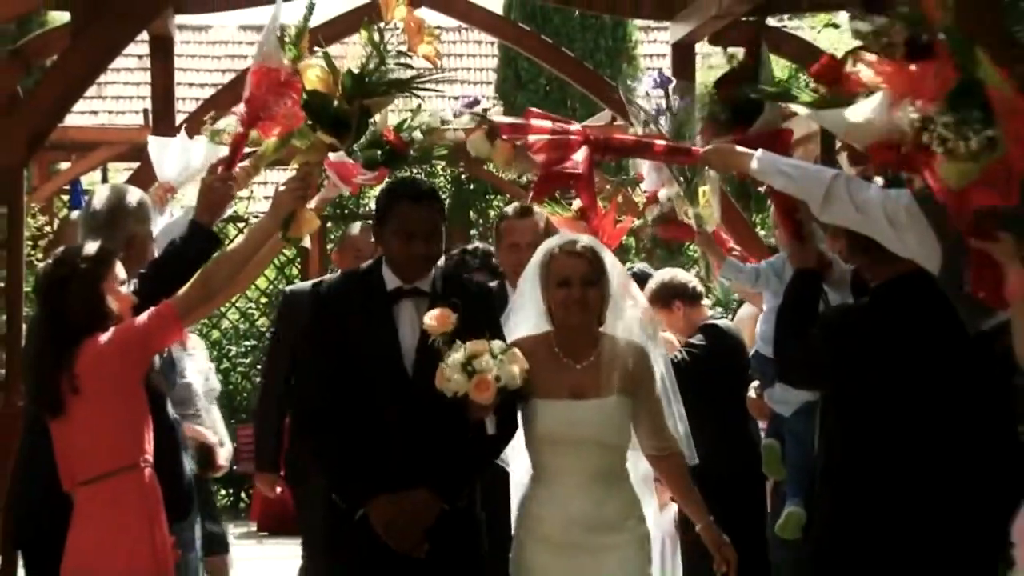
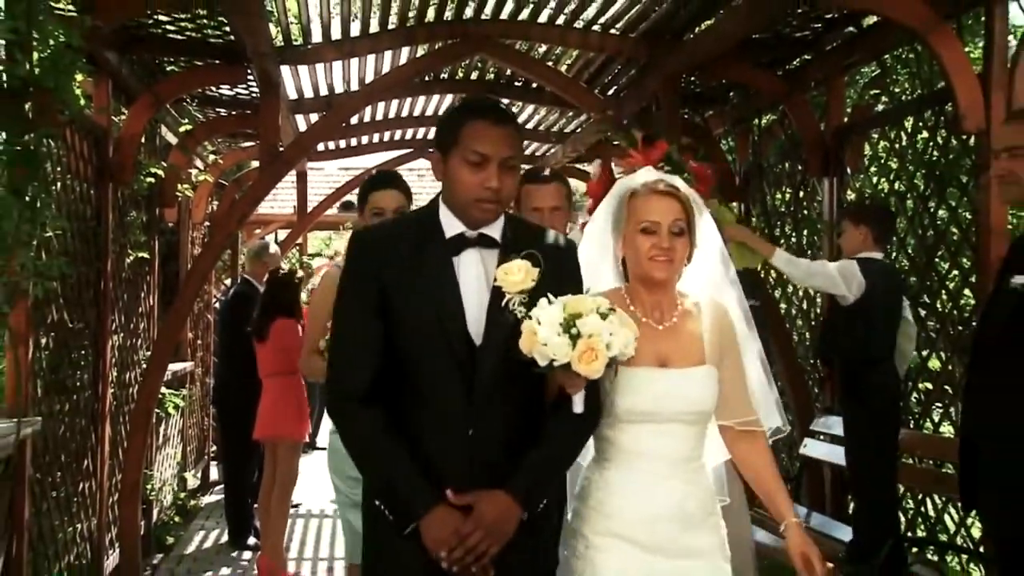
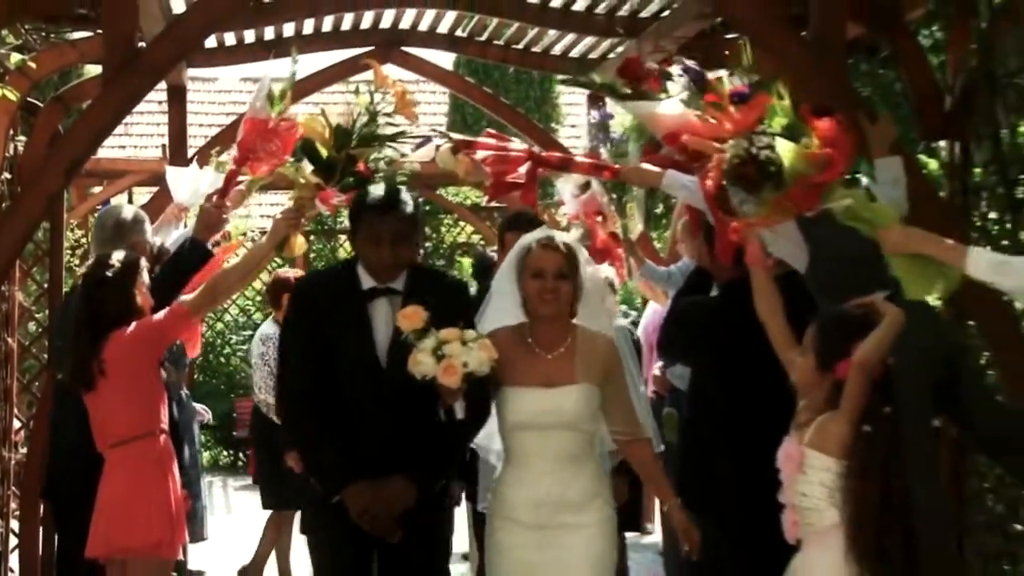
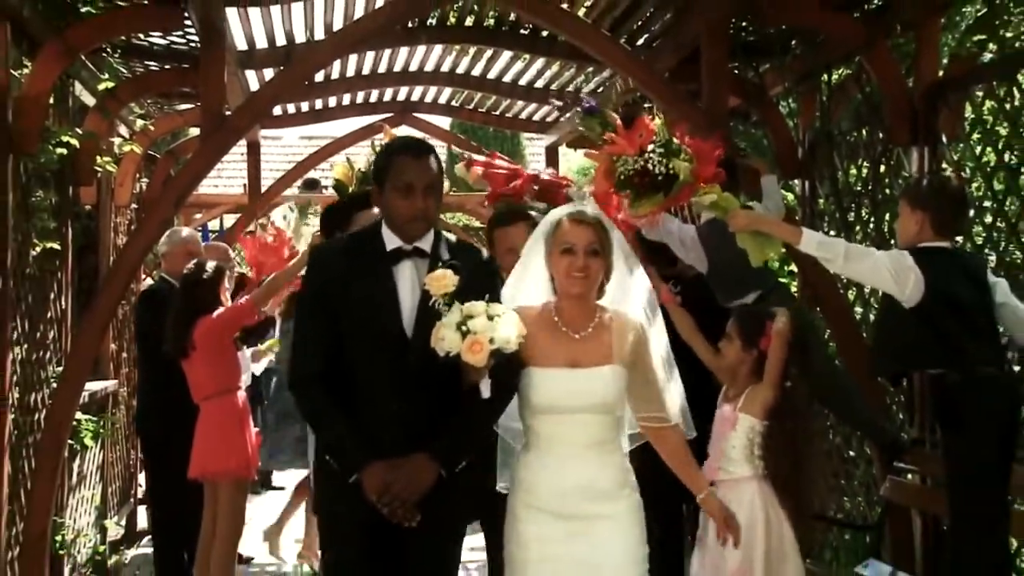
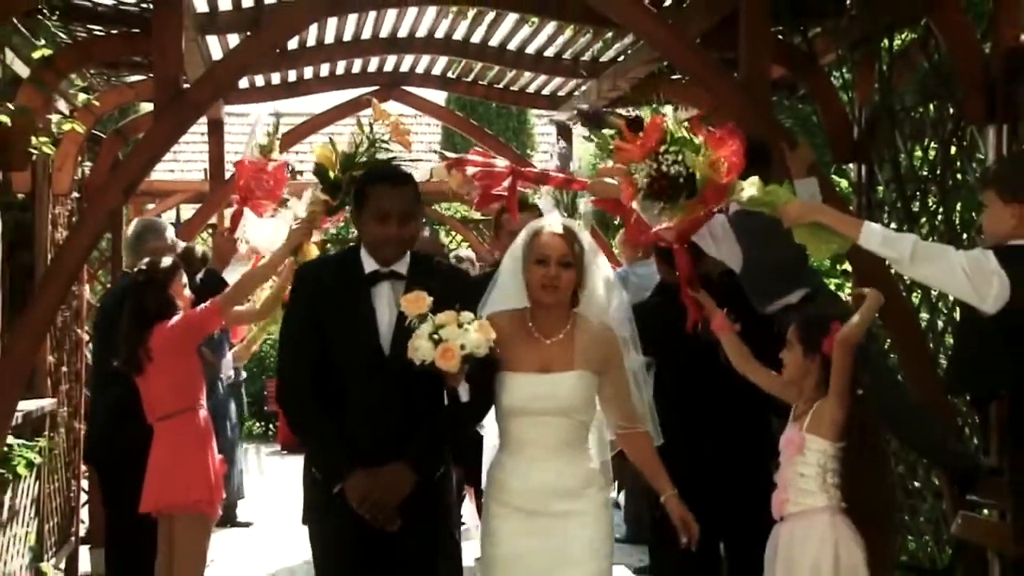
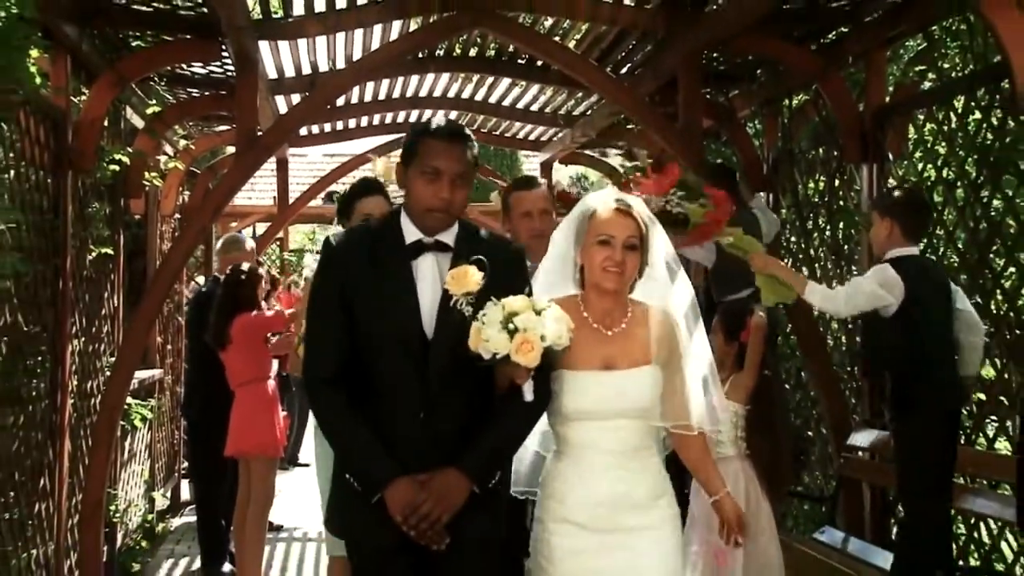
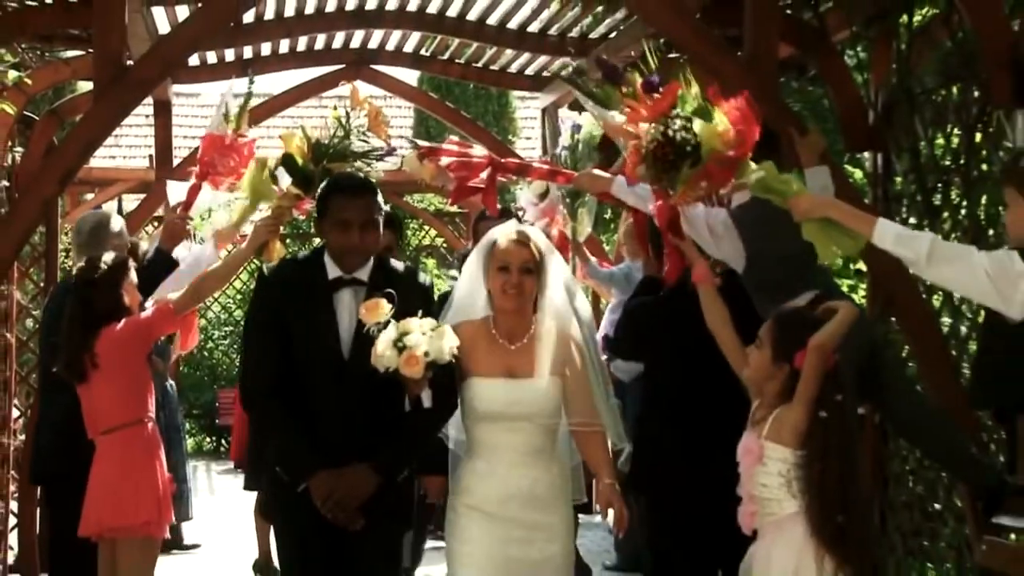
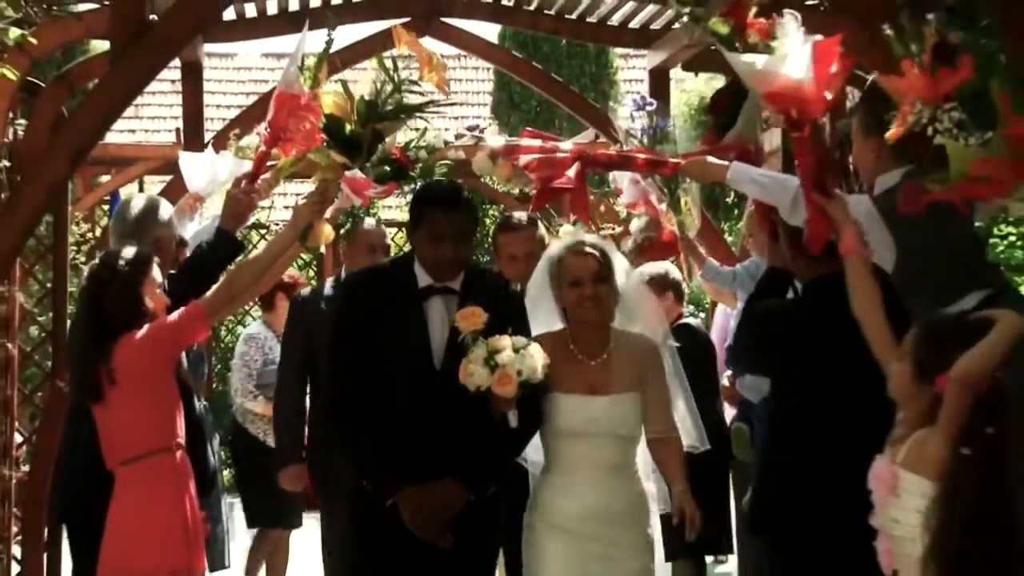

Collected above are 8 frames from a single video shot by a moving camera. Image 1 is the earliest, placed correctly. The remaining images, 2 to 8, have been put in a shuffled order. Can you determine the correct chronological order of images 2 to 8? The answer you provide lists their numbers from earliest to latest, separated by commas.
8, 3, 7, 5, 4, 6, 2
